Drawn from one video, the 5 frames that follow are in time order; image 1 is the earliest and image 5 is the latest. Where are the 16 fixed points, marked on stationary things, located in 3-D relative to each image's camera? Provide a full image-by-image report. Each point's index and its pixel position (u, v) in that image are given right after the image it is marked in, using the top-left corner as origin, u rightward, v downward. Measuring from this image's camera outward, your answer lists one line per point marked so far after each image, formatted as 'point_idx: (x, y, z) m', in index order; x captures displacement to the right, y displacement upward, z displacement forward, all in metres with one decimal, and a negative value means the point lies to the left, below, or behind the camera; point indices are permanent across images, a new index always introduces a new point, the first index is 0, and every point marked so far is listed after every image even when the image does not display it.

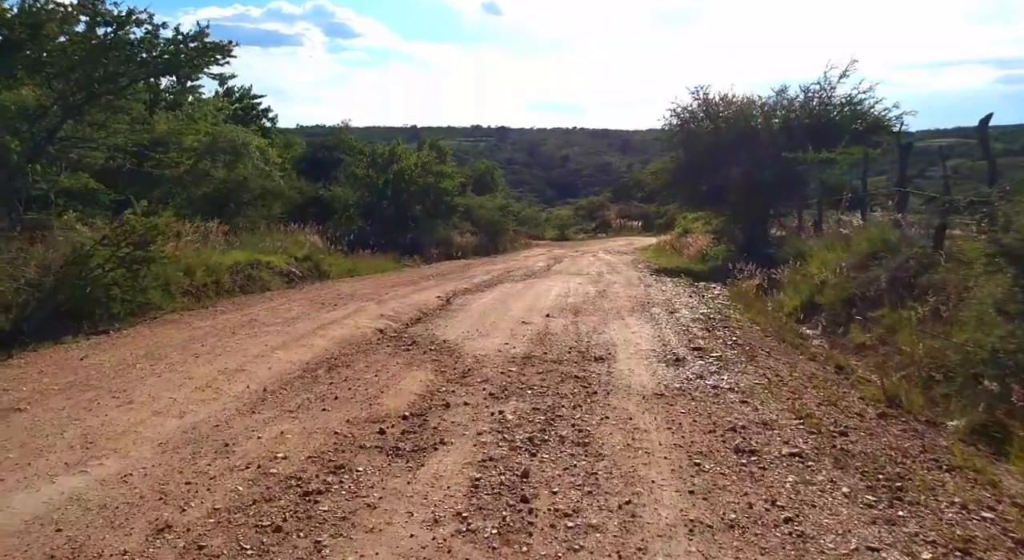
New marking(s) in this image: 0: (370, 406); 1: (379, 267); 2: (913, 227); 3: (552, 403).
0: (-1.0, -0.9, +5.5) m
1: (-3.5, +0.3, +19.9) m
2: (+6.5, +0.9, +12.1) m
3: (+0.3, -0.9, +5.7) m
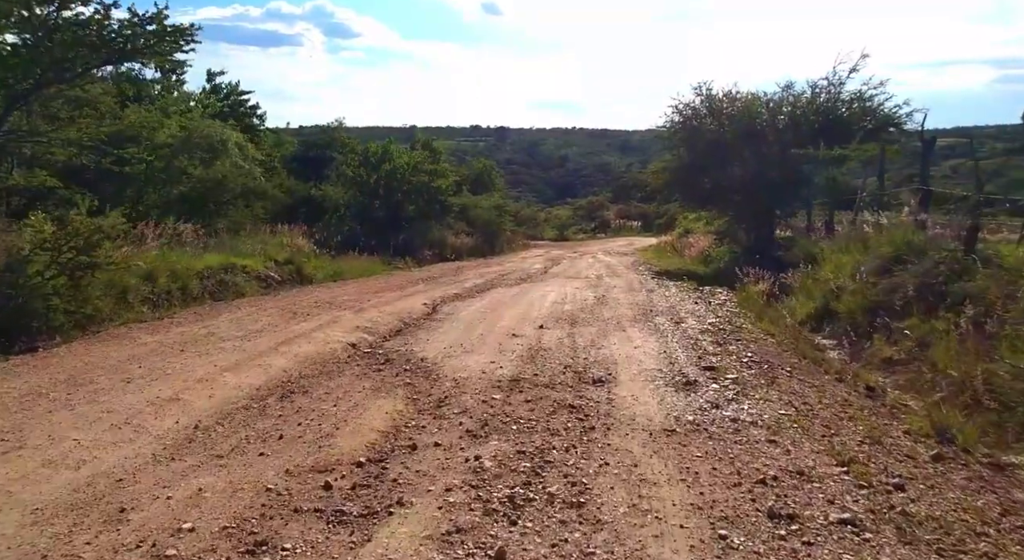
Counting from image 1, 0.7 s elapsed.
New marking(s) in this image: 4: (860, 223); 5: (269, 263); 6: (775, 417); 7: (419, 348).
0: (-1.2, -1.0, +4.5) m
1: (-3.6, +0.3, +19.0) m
2: (+6.3, +0.8, +11.1) m
3: (+0.2, -1.0, +4.8) m
4: (+7.2, +1.1, +15.4) m
5: (-4.9, +0.3, +14.9) m
6: (+1.9, -1.0, +5.4) m
7: (-1.0, -0.7, +7.8) m
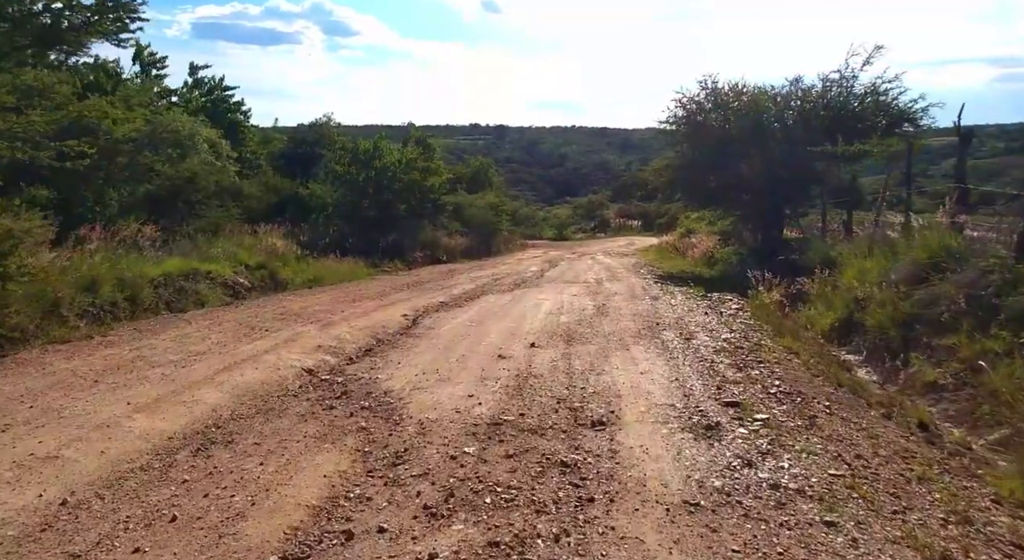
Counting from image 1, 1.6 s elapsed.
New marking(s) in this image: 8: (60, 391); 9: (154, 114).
0: (-1.3, -1.2, +3.3) m
1: (-3.8, +0.1, +17.8) m
2: (+6.2, +0.6, +9.9) m
3: (0.0, -1.2, +3.6) m
4: (+7.0, +1.0, +14.2) m
5: (-5.0, +0.2, +13.7) m
6: (+1.7, -1.1, +4.2) m
7: (-1.1, -0.8, +6.6) m
8: (-3.3, -0.8, +5.5) m
9: (-7.6, +3.6, +16.0) m
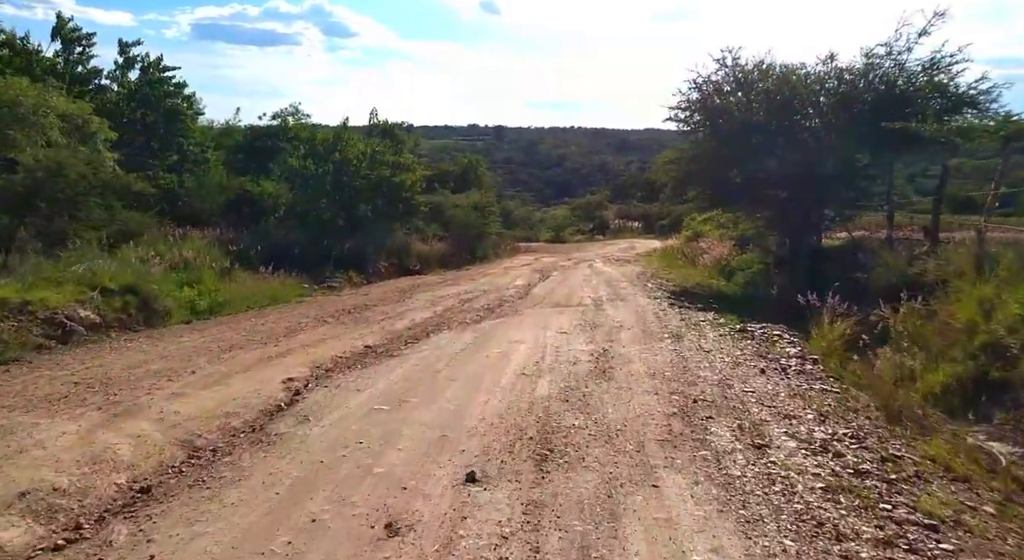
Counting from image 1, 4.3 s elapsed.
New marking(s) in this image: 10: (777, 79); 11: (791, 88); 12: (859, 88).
0: (-1.8, -1.6, -0.7) m
1: (-4.3, -0.3, +13.8) m
2: (+5.7, +0.2, +5.9) m
3: (-0.4, -1.6, -0.4) m
4: (+6.6, +0.6, +10.2) m
5: (-5.5, -0.2, +9.7) m
6: (+1.3, -1.5, +0.2) m
7: (-1.6, -1.2, +2.6) m
8: (-3.8, -1.2, +1.5) m
9: (-8.0, +3.2, +12.0) m
10: (+6.4, +4.9, +17.9) m
11: (+6.7, +4.6, +17.6) m
12: (+8.4, +4.6, +17.8) m
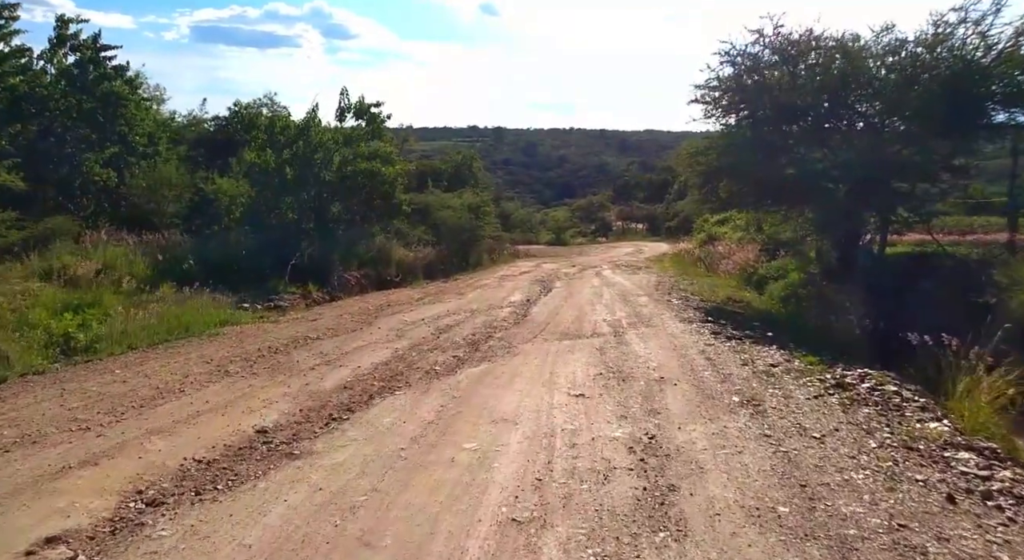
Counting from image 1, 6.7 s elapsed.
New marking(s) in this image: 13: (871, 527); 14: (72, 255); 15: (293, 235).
0: (-1.9, -1.8, -4.1) m
1: (-4.4, -0.6, +10.4) m
2: (+5.6, 0.0, +2.5) m
3: (-0.5, -1.8, -3.8) m
4: (+6.5, +0.3, +6.9) m
5: (-5.6, -0.5, +6.3) m
6: (+1.2, -1.8, -3.2) m
7: (-1.7, -1.5, -0.8) m
8: (-3.9, -1.5, -1.9) m
9: (-8.2, +2.8, +8.6) m
10: (+6.3, +4.6, +14.5) m
11: (+6.6, +4.3, +14.2) m
12: (+8.3, +4.3, +14.4) m
13: (+1.8, -1.2, +3.7) m
14: (-7.6, +0.5, +12.9) m
15: (-5.3, +1.0, +18.2) m
